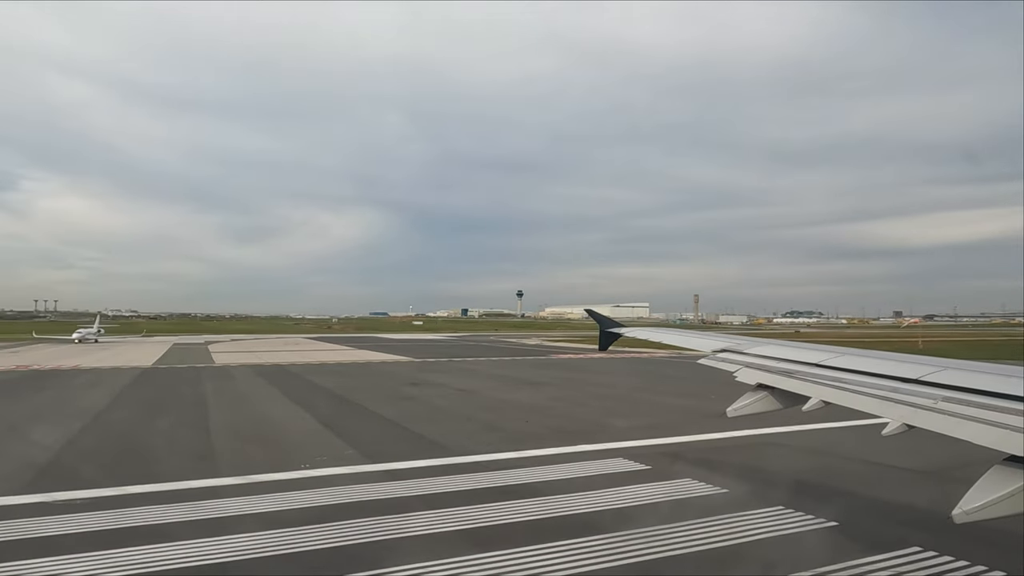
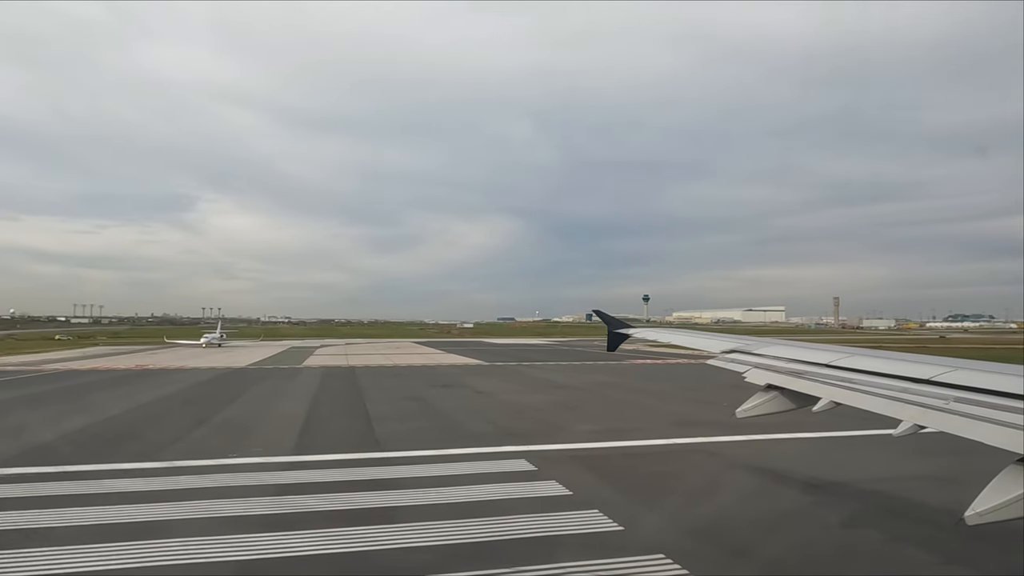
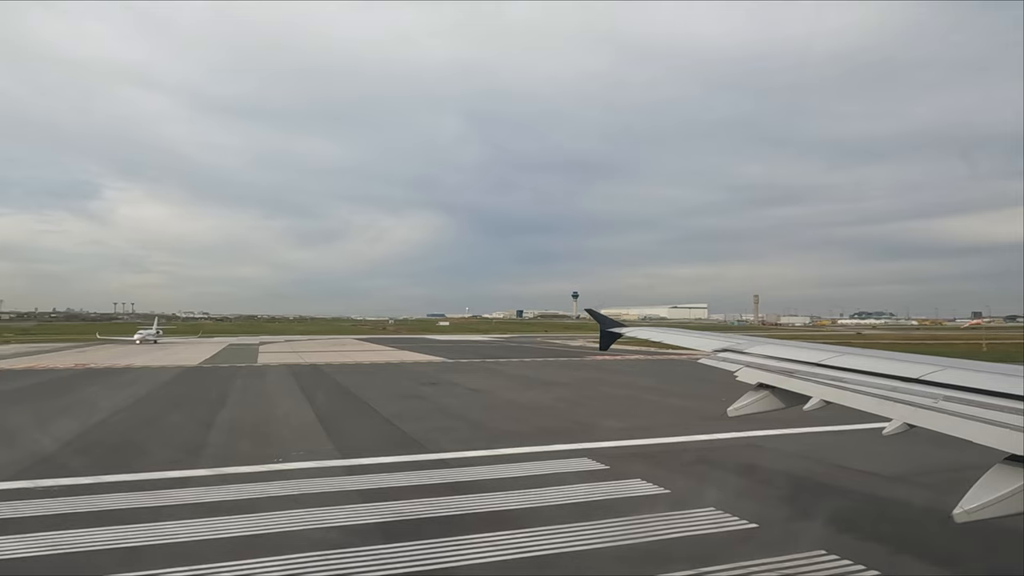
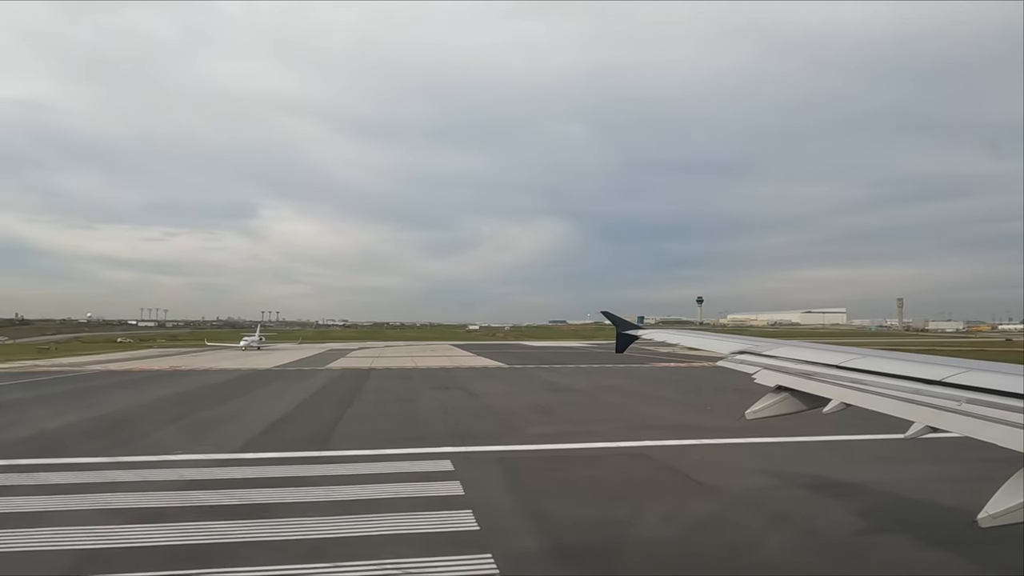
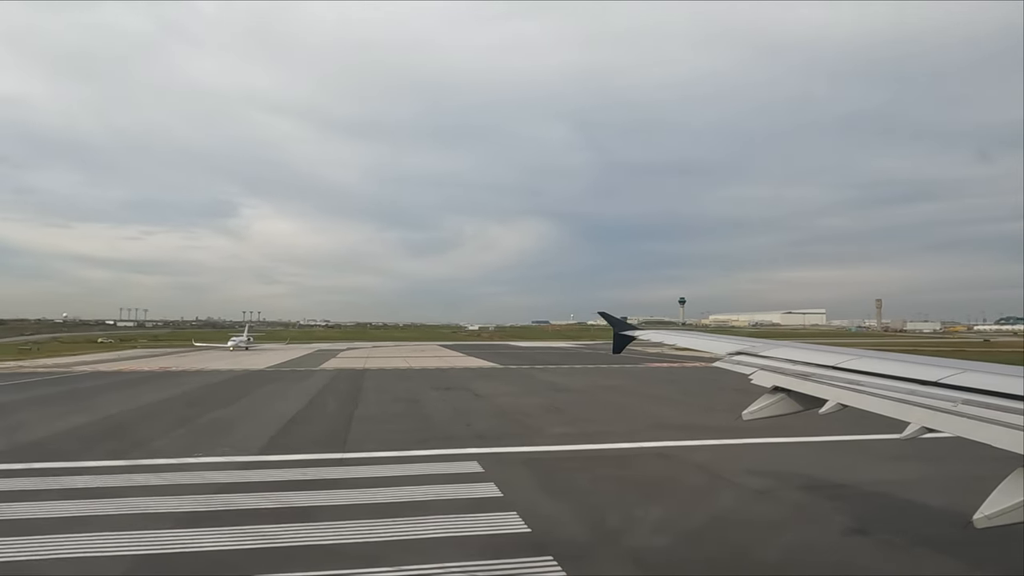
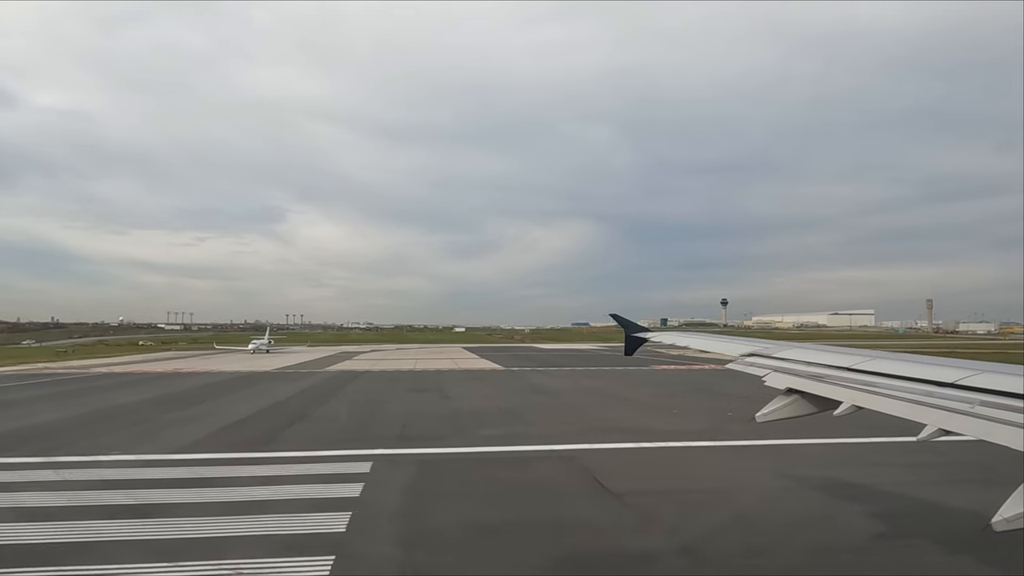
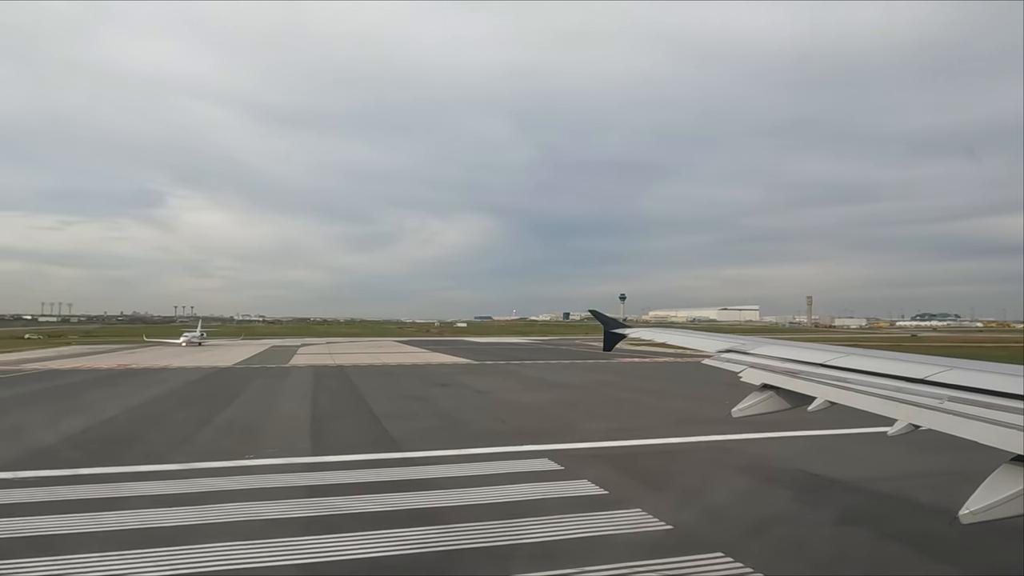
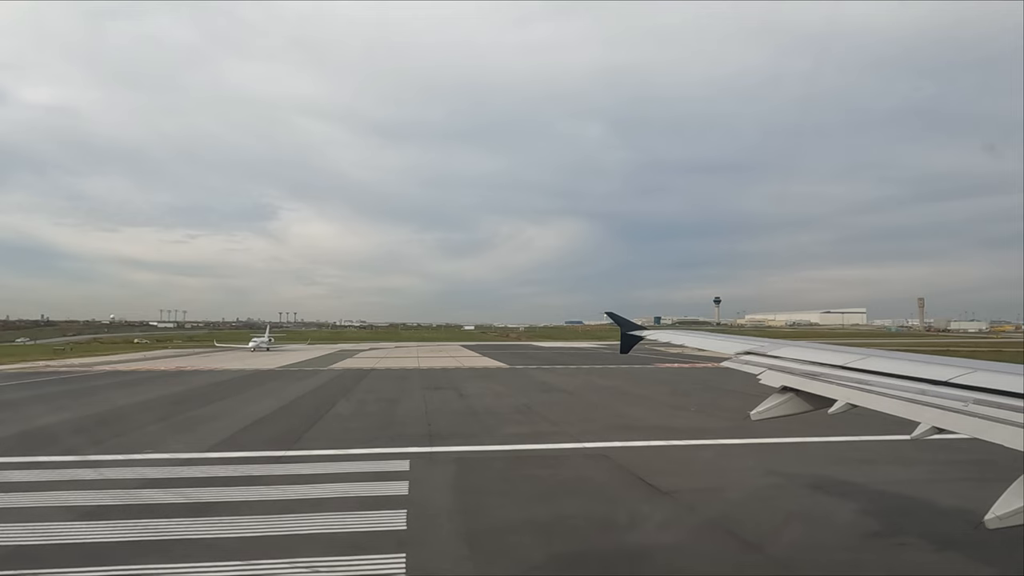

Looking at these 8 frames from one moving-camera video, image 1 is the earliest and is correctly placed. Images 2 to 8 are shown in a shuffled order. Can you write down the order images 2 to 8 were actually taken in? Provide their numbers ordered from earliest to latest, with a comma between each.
3, 7, 2, 5, 4, 8, 6
